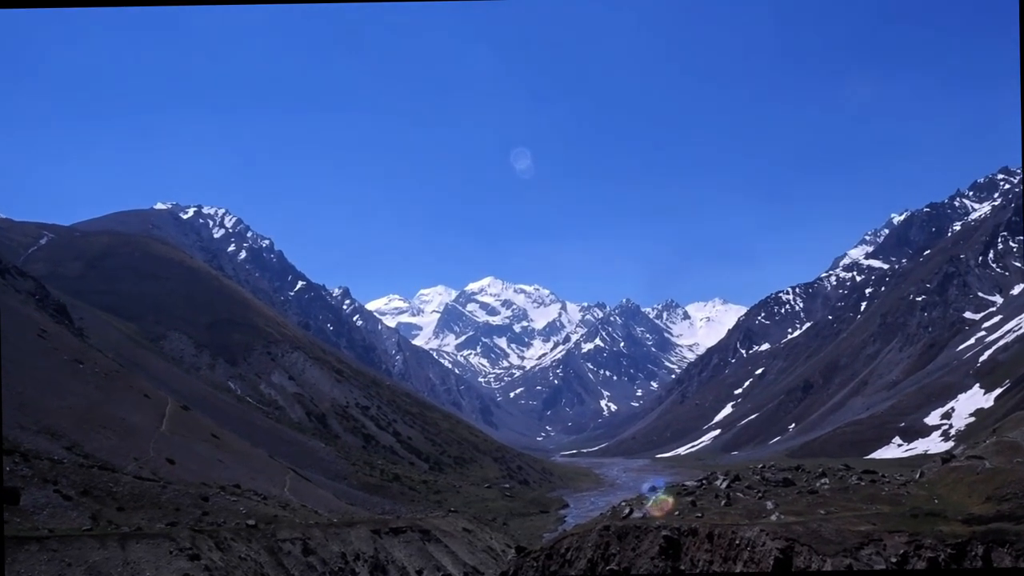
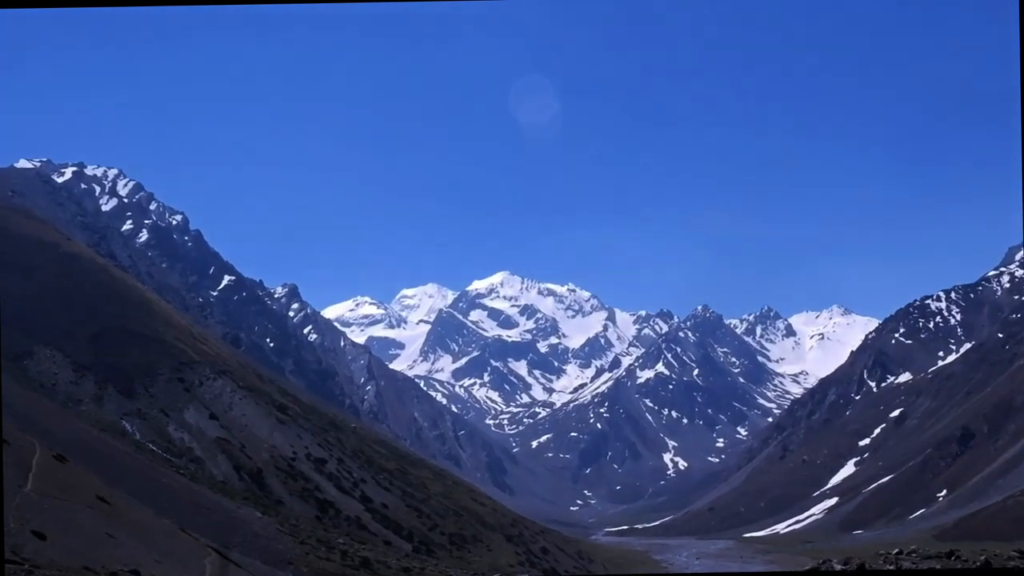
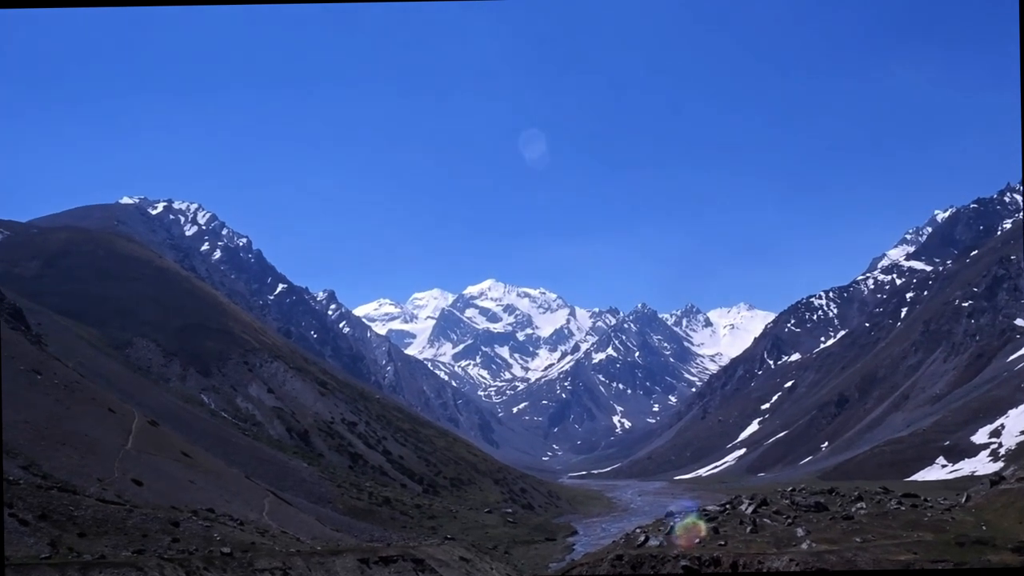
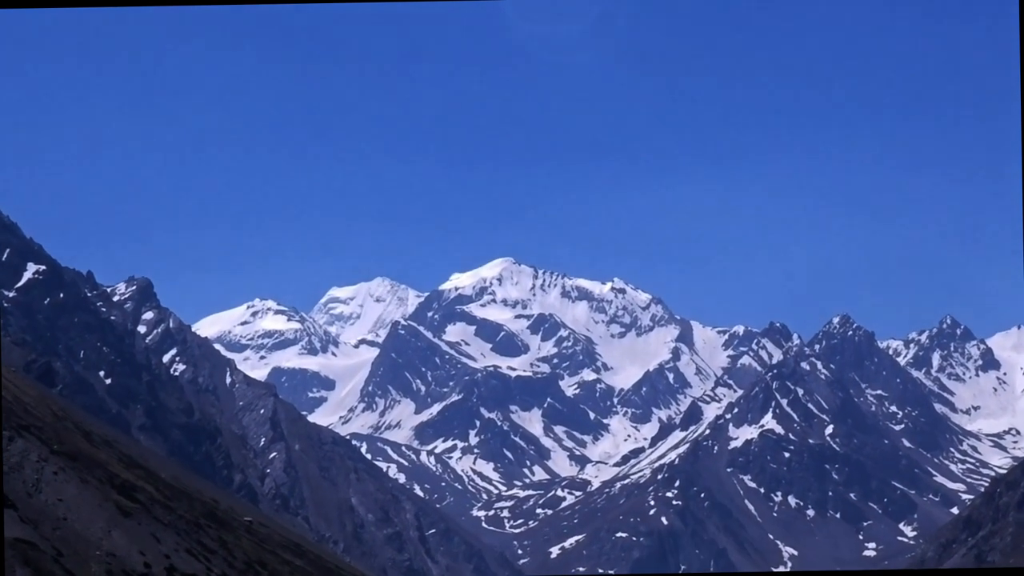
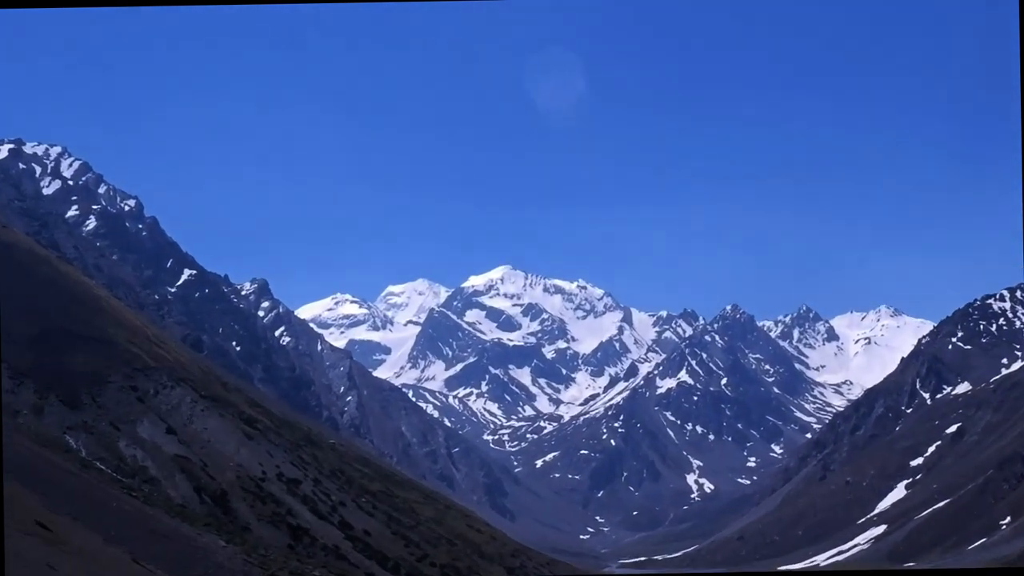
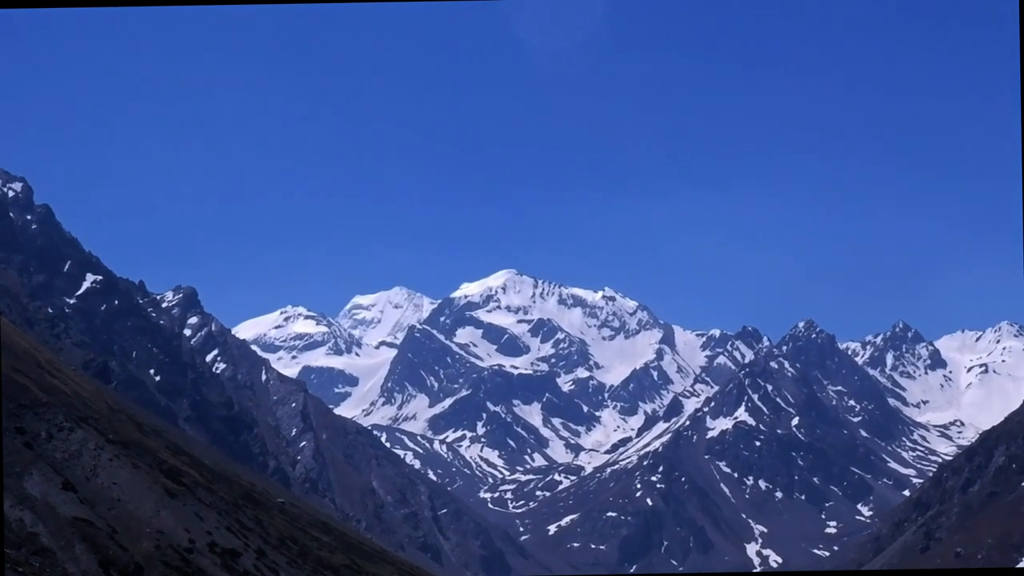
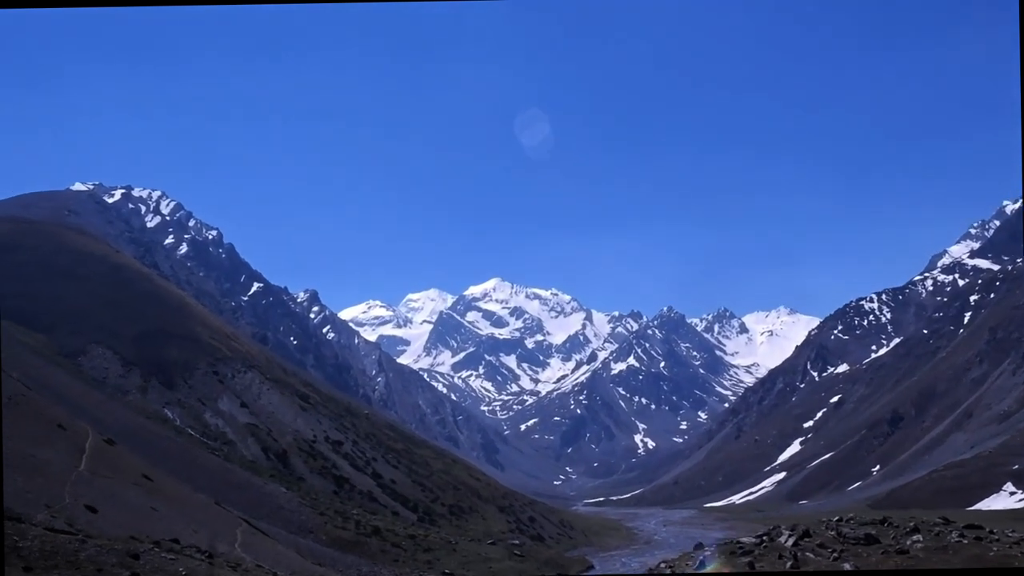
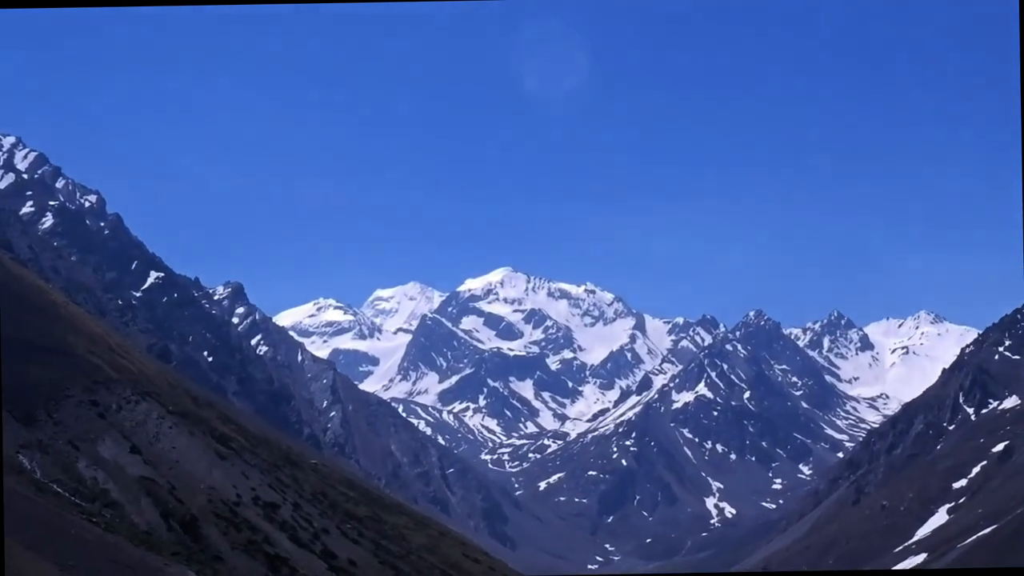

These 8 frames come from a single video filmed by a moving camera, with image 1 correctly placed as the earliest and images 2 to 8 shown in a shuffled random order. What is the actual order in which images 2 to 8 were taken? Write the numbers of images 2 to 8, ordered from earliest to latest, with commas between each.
3, 7, 2, 5, 8, 6, 4
